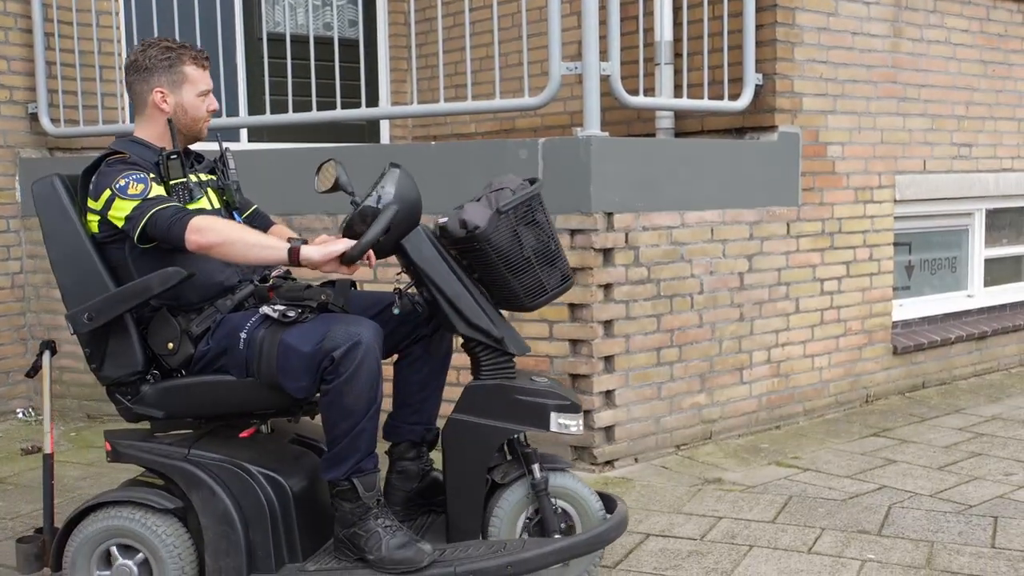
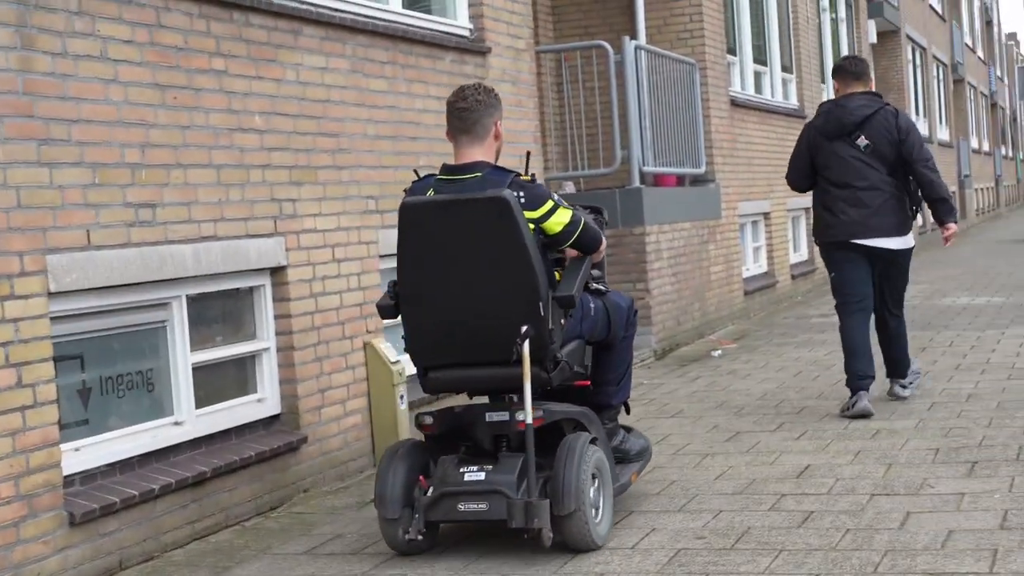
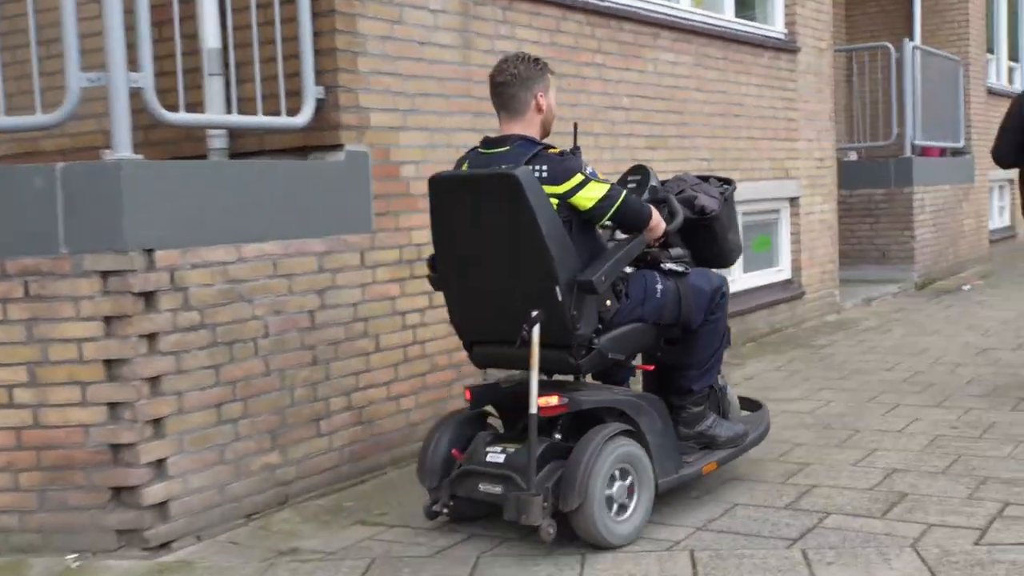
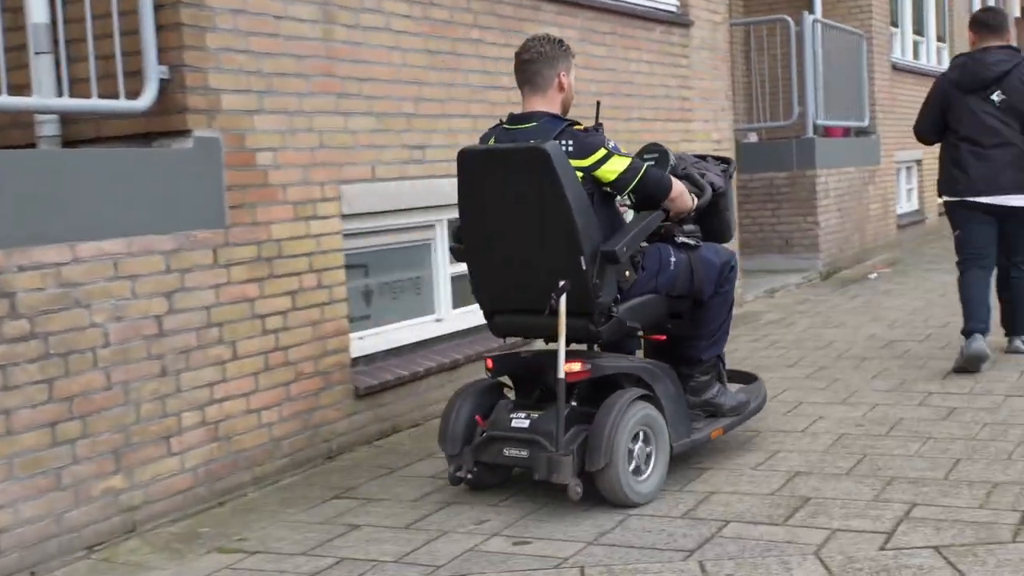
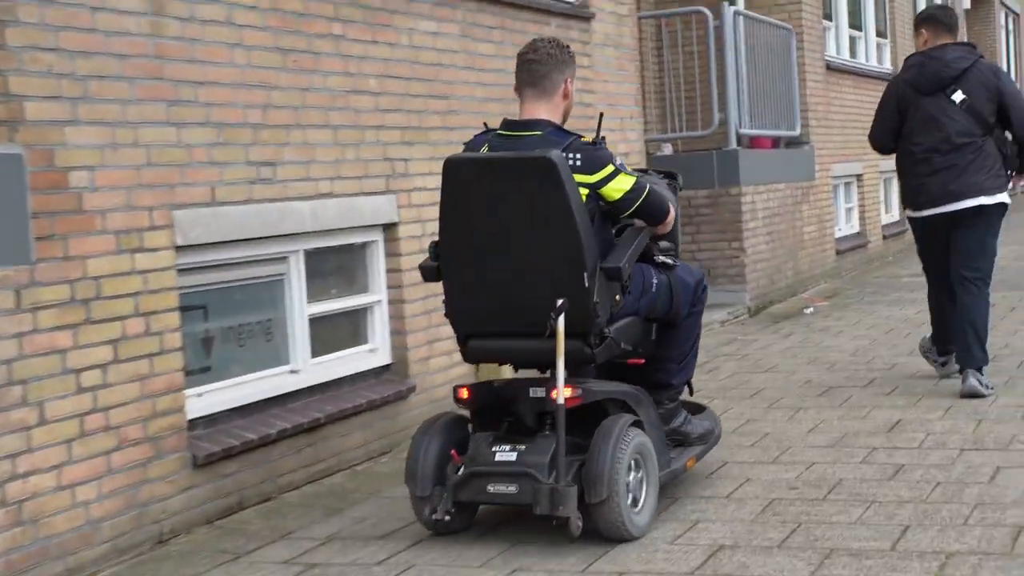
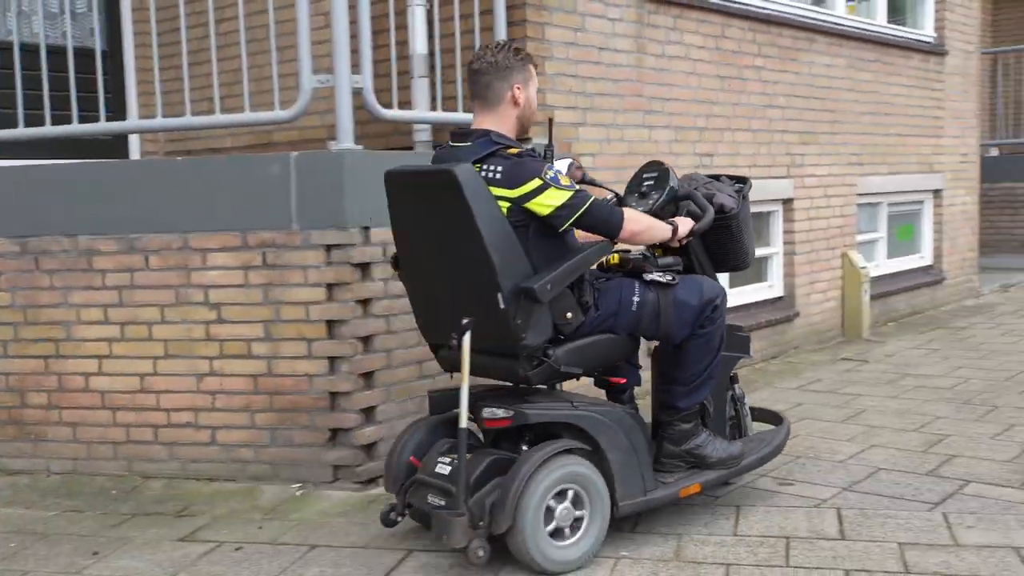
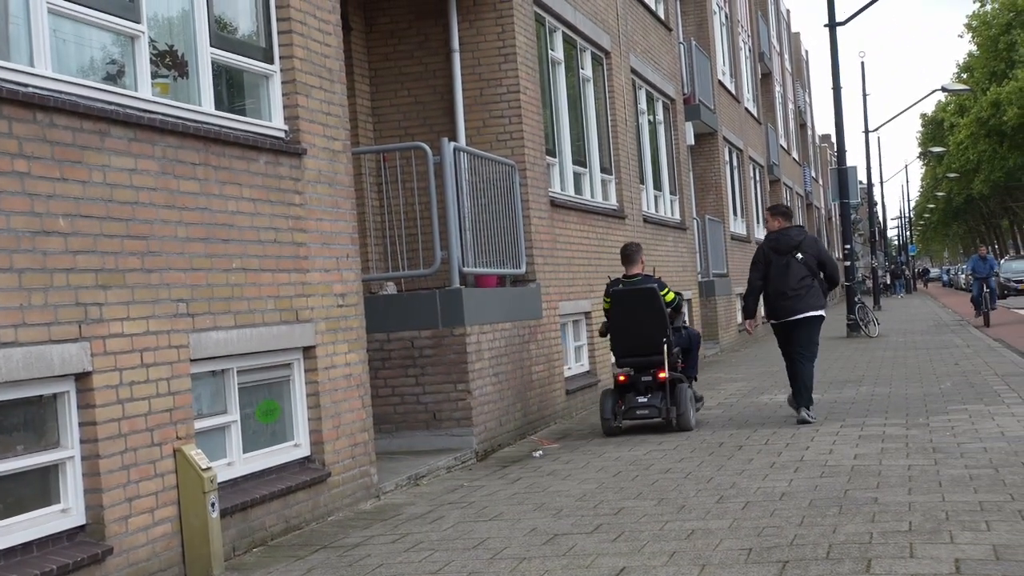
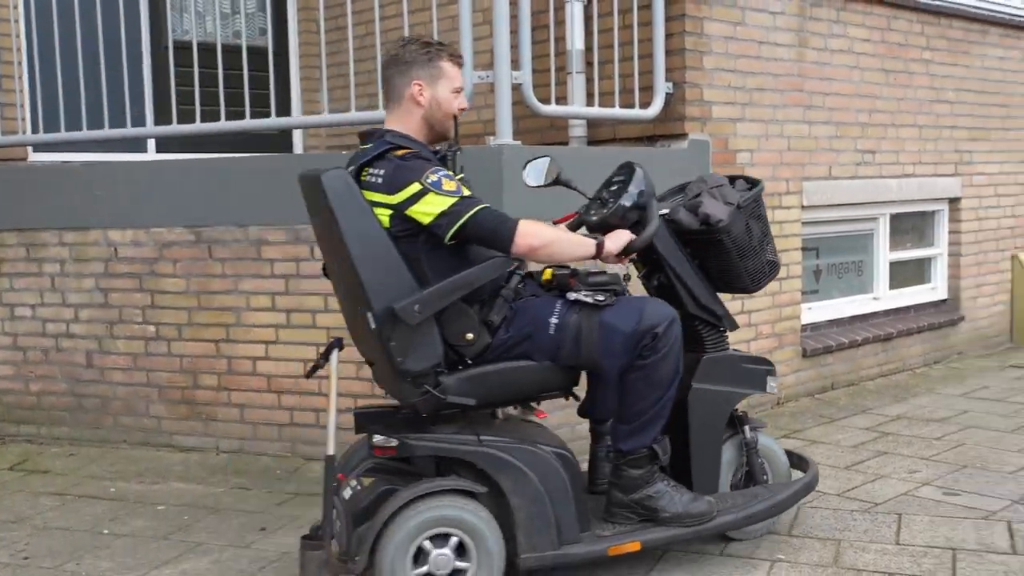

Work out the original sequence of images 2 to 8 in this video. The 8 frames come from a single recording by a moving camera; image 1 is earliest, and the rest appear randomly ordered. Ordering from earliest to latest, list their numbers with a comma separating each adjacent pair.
8, 6, 3, 4, 5, 2, 7
